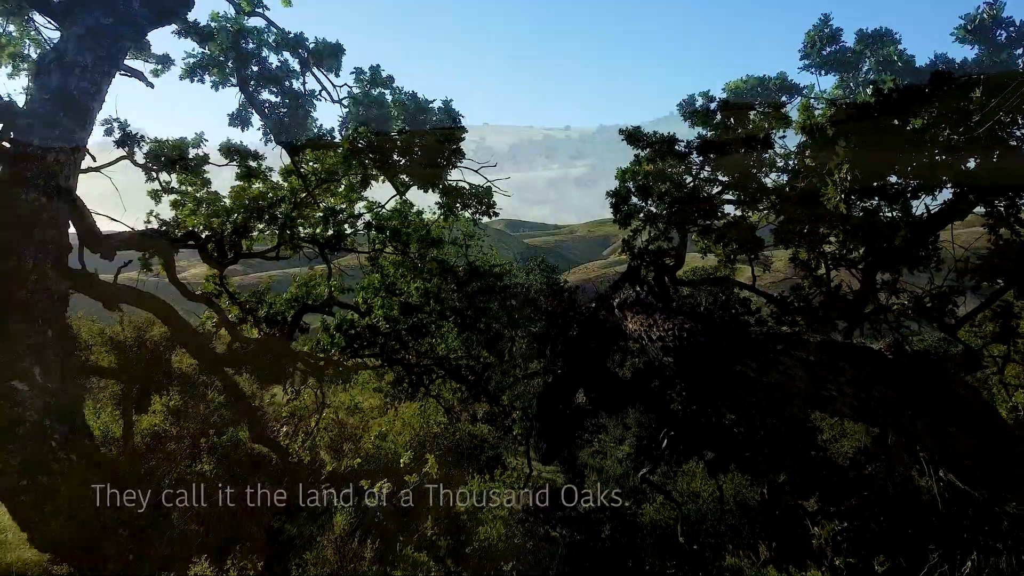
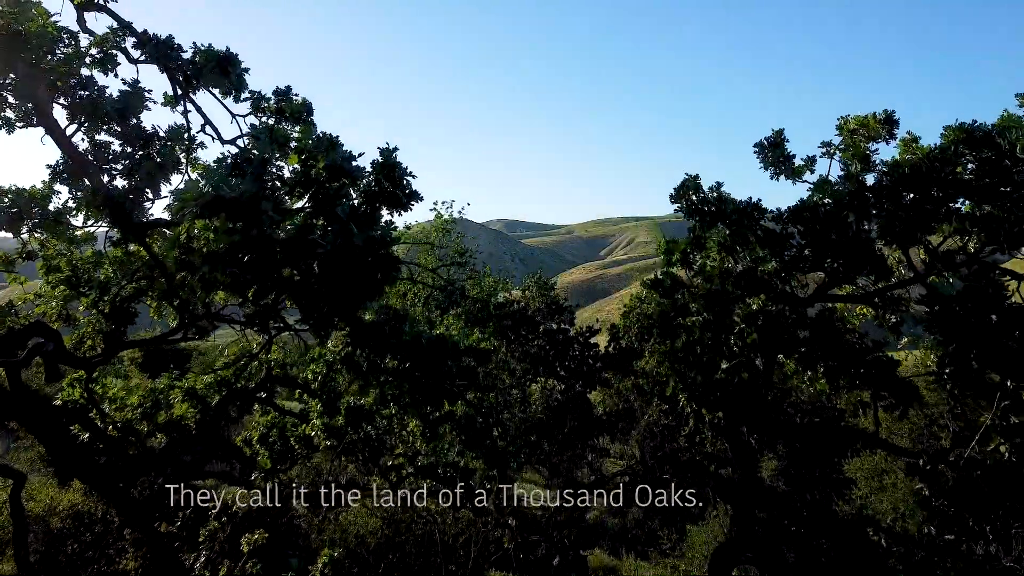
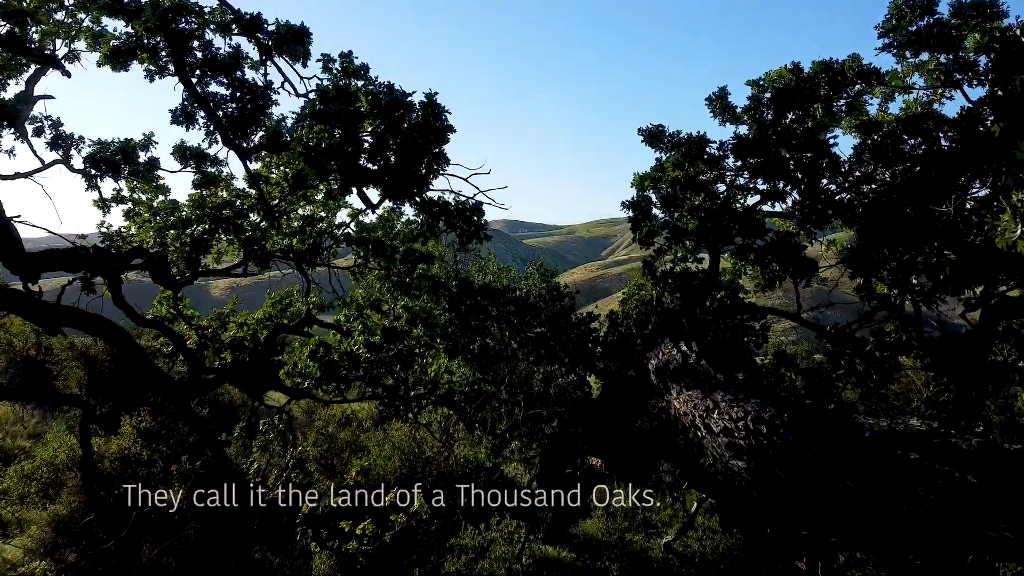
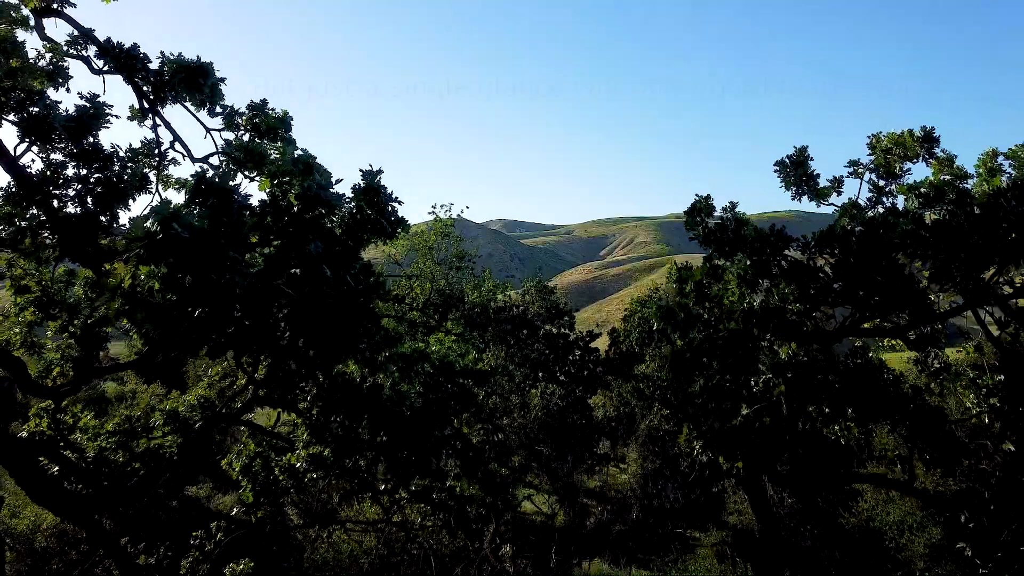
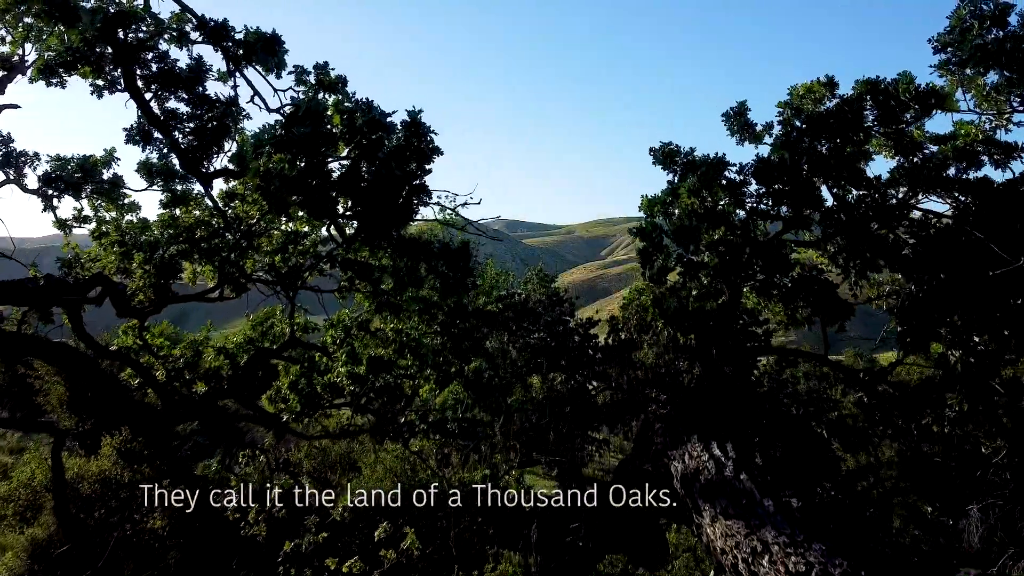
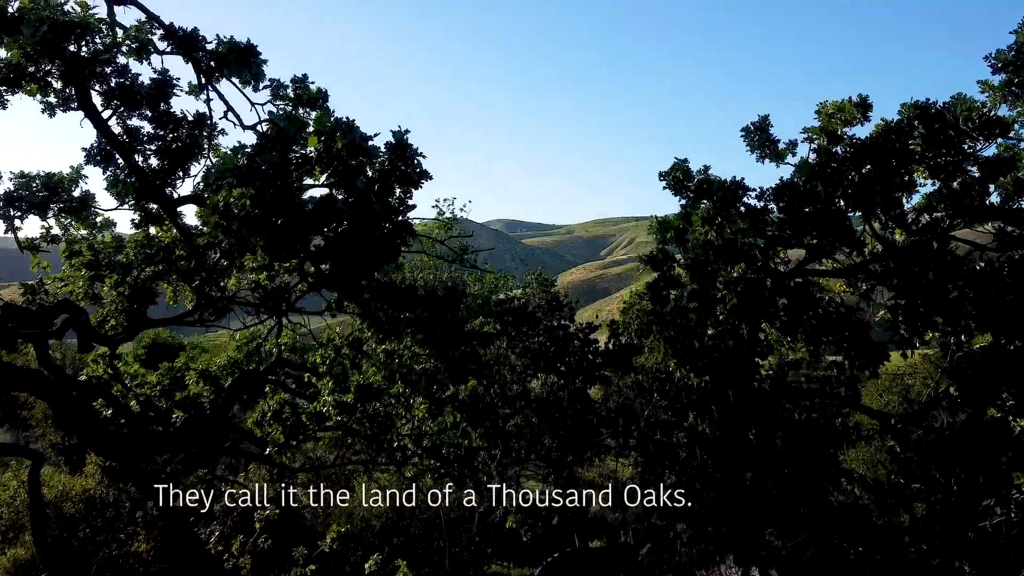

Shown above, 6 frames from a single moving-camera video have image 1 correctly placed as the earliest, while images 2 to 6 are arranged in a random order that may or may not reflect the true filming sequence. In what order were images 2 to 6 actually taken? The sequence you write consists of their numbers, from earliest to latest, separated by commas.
3, 5, 6, 2, 4
